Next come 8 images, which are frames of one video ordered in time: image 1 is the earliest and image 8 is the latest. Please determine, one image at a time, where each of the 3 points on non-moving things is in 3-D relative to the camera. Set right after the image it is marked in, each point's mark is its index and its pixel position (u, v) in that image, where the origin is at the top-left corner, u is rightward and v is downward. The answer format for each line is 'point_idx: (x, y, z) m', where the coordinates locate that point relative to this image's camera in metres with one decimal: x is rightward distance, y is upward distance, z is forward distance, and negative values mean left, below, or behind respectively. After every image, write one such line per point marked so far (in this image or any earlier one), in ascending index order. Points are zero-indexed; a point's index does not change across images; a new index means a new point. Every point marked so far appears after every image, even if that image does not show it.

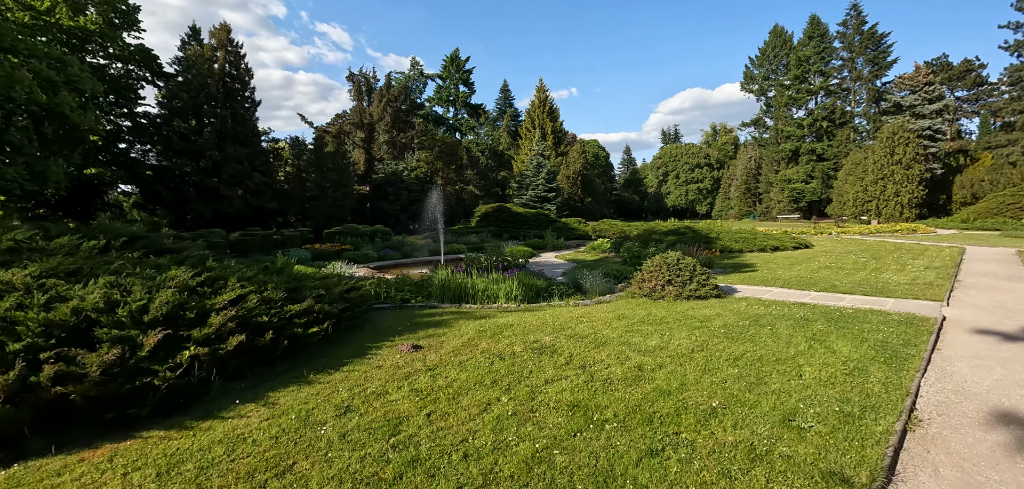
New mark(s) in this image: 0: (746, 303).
0: (+3.0, -0.8, +5.7) m
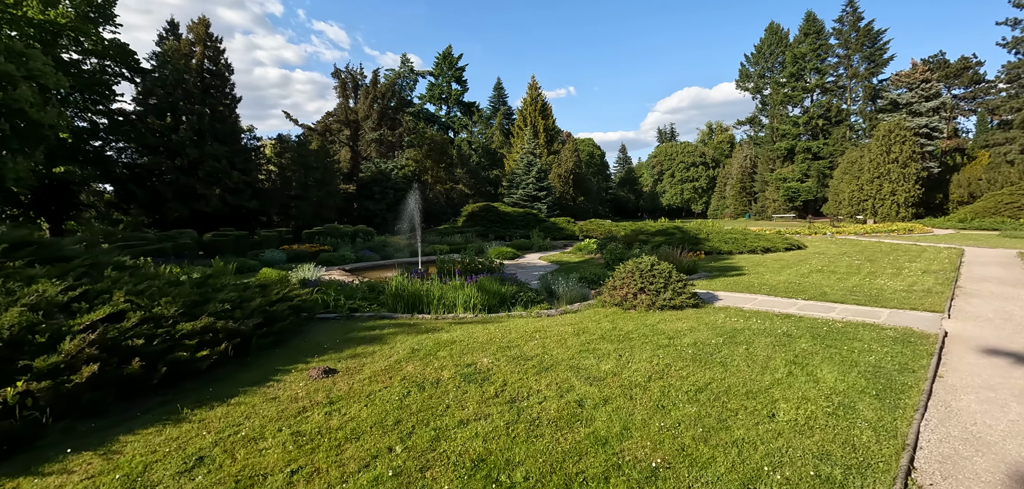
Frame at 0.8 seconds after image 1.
0: (+2.4, -0.8, +5.1) m
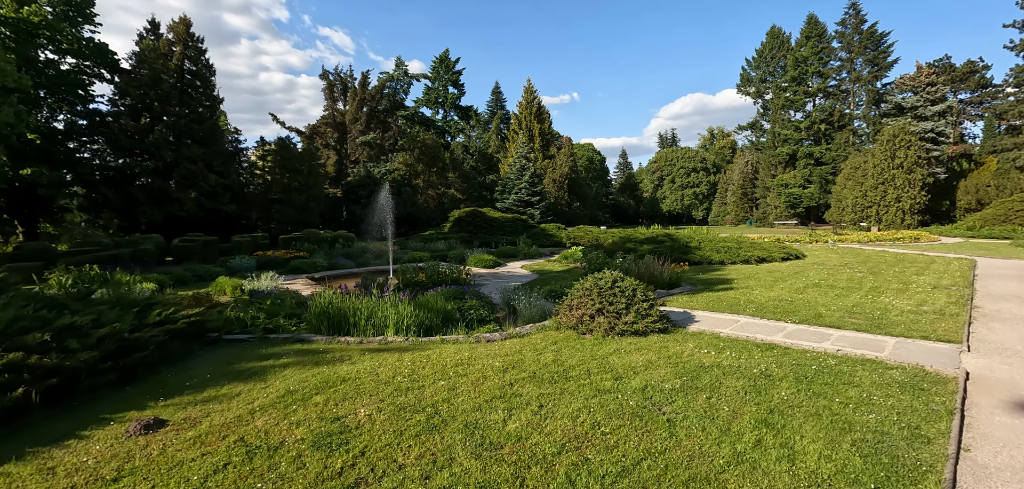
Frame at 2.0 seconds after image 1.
0: (+1.7, -0.9, +4.2) m
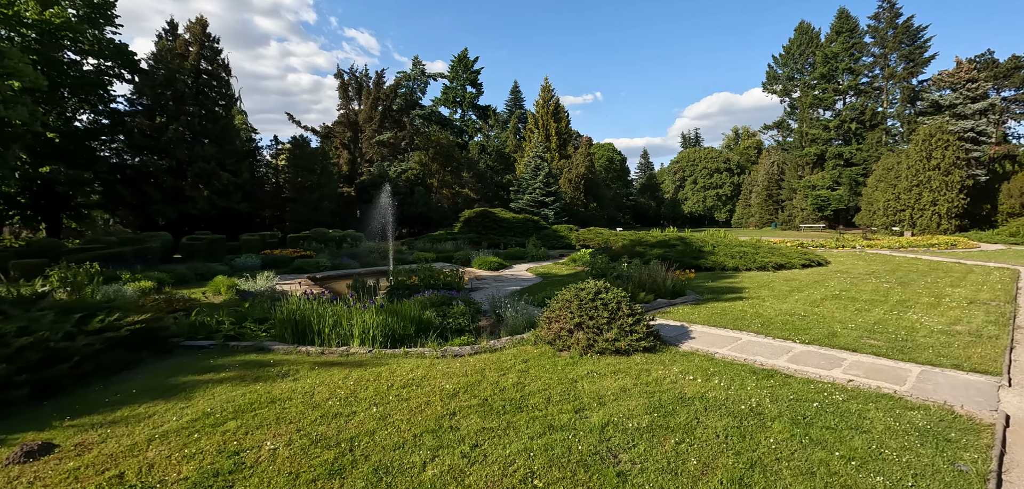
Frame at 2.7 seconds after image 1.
0: (+1.4, -1.0, +3.7) m
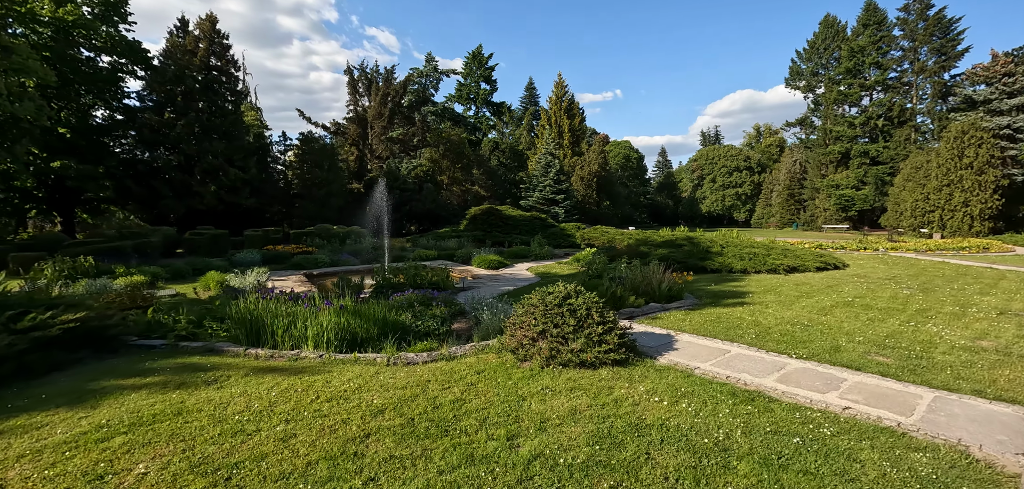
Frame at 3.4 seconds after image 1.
0: (+1.0, -1.0, +3.2) m
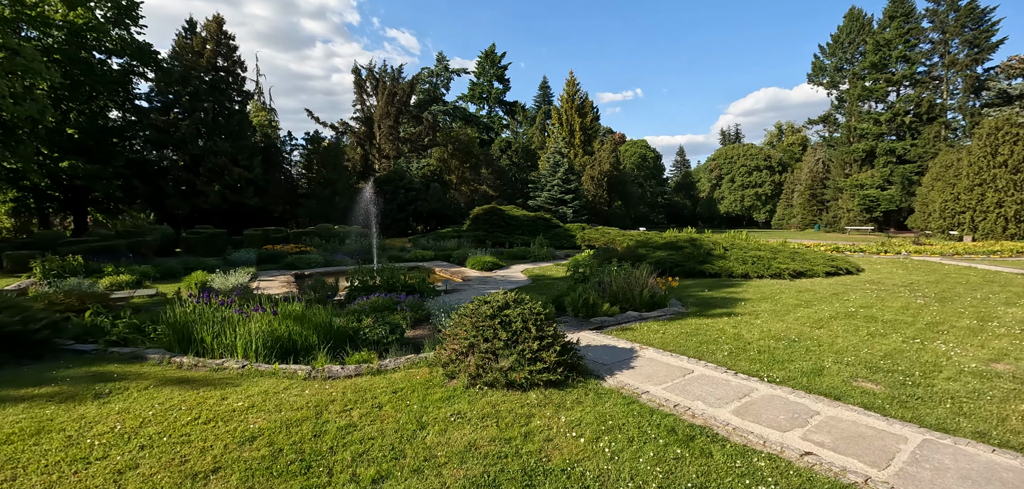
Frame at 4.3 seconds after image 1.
0: (+0.4, -1.0, +2.7) m
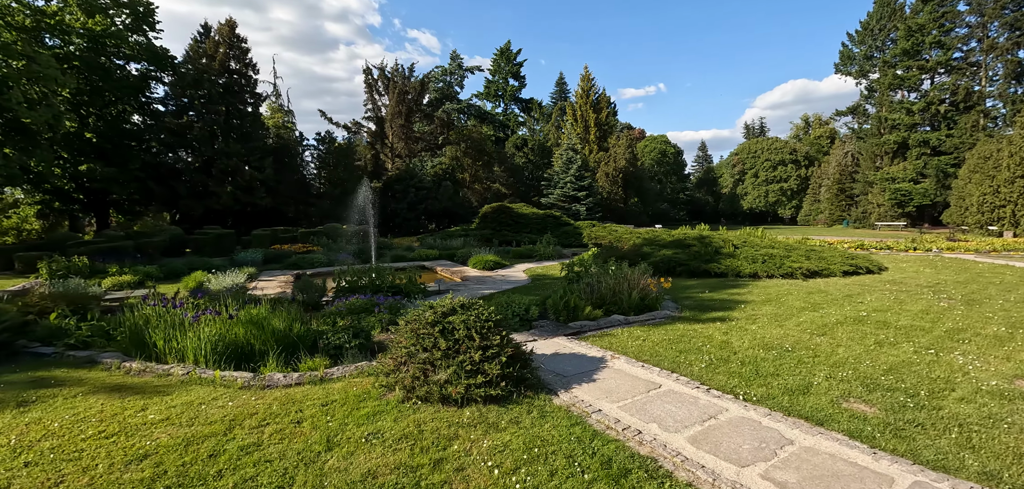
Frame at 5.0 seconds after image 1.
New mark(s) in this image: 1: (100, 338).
0: (0.0, -1.0, +2.4) m
1: (-4.5, -1.0, +4.8) m
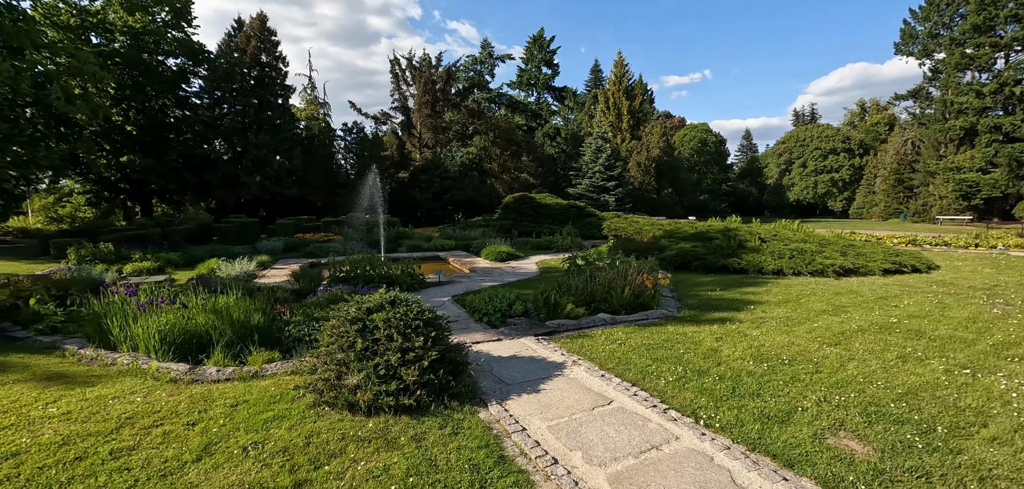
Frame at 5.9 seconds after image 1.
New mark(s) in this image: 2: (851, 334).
0: (-0.5, -1.0, +2.0) m
1: (-4.8, -0.9, +4.8) m
2: (+3.2, -0.8, +4.2) m
